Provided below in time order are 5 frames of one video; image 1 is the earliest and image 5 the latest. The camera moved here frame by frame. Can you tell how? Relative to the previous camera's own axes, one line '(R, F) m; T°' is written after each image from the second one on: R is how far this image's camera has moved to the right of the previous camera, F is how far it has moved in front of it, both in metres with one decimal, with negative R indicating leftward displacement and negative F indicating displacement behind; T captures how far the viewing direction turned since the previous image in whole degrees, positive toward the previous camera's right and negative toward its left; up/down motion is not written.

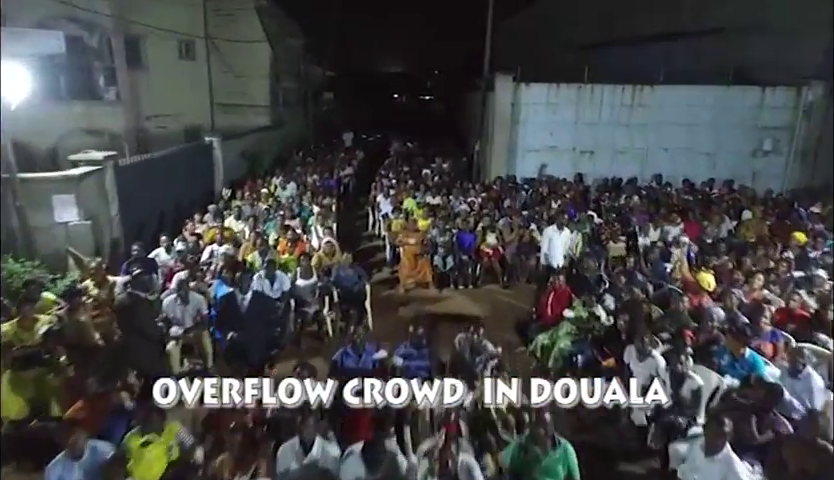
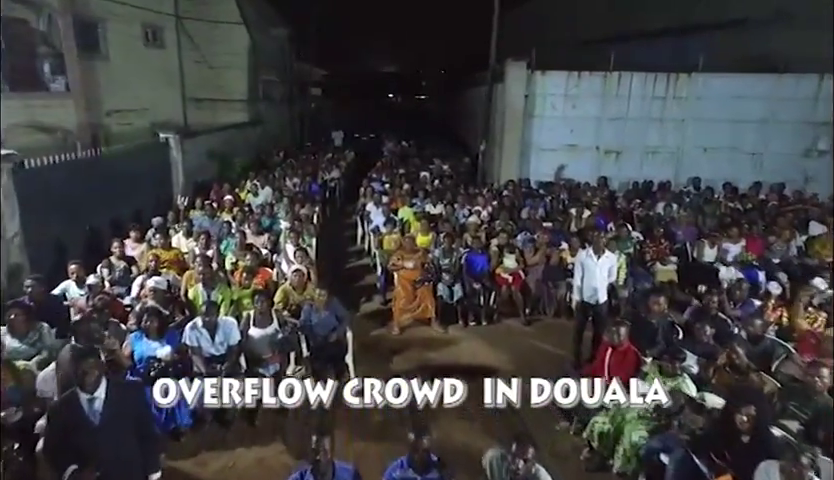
(0.0, +1.2) m; 0°
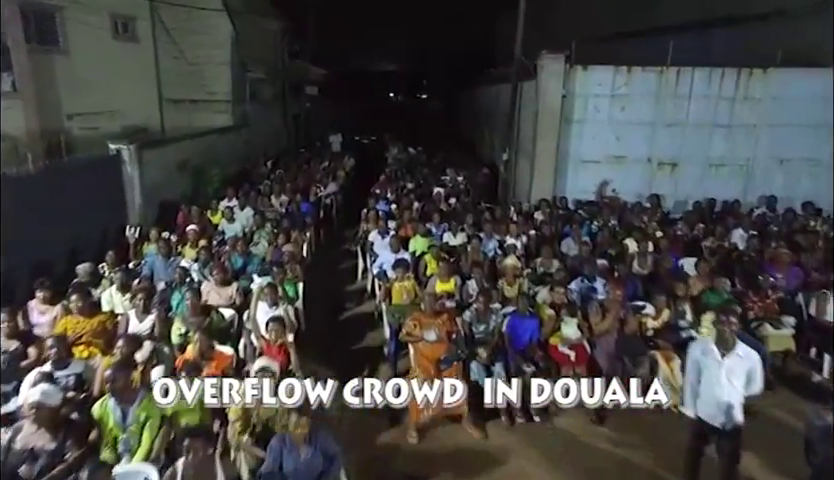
(-0.1, +1.3) m; 0°
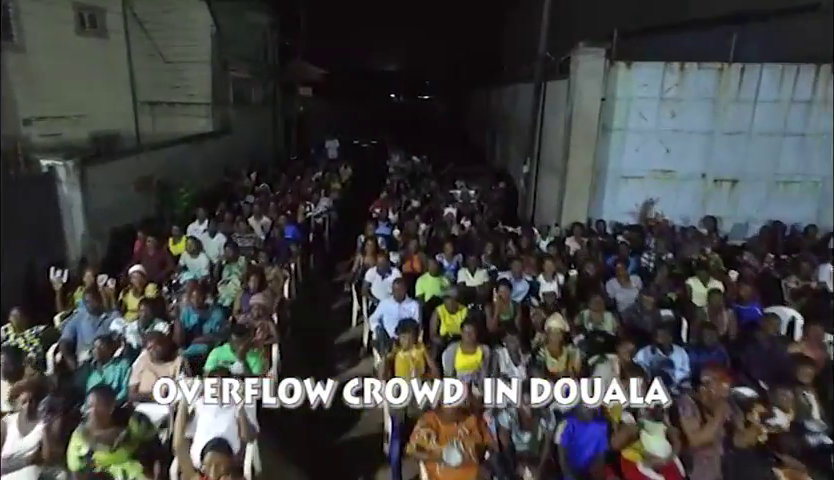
(-0.1, +1.0) m; 0°
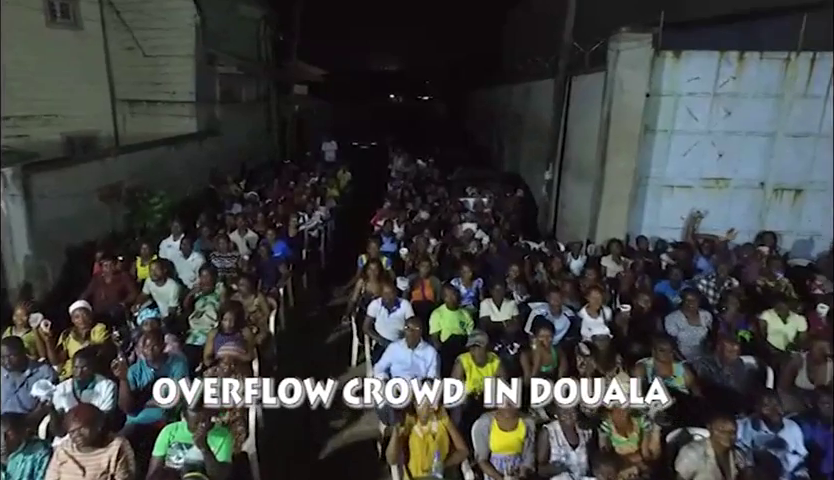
(-0.1, +0.7) m; 0°
